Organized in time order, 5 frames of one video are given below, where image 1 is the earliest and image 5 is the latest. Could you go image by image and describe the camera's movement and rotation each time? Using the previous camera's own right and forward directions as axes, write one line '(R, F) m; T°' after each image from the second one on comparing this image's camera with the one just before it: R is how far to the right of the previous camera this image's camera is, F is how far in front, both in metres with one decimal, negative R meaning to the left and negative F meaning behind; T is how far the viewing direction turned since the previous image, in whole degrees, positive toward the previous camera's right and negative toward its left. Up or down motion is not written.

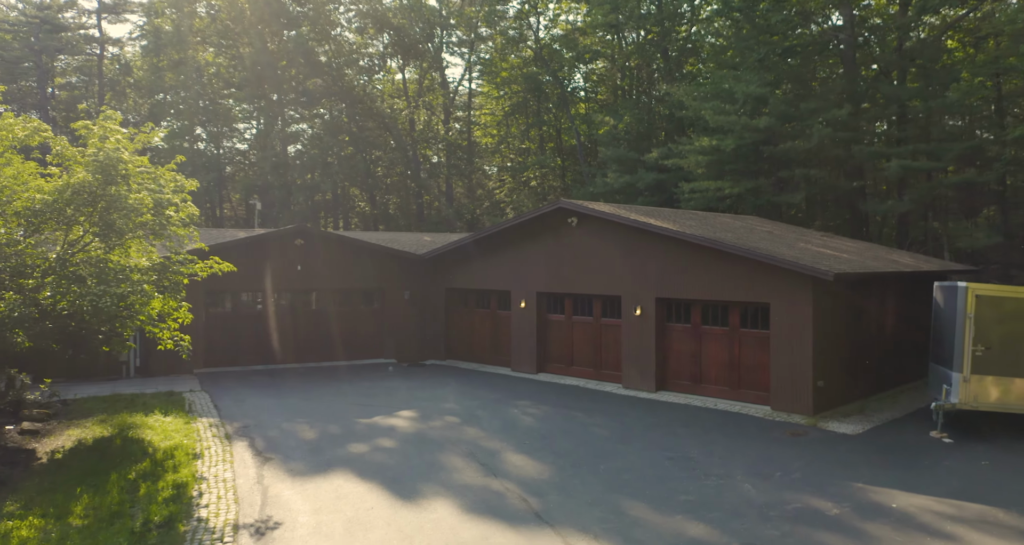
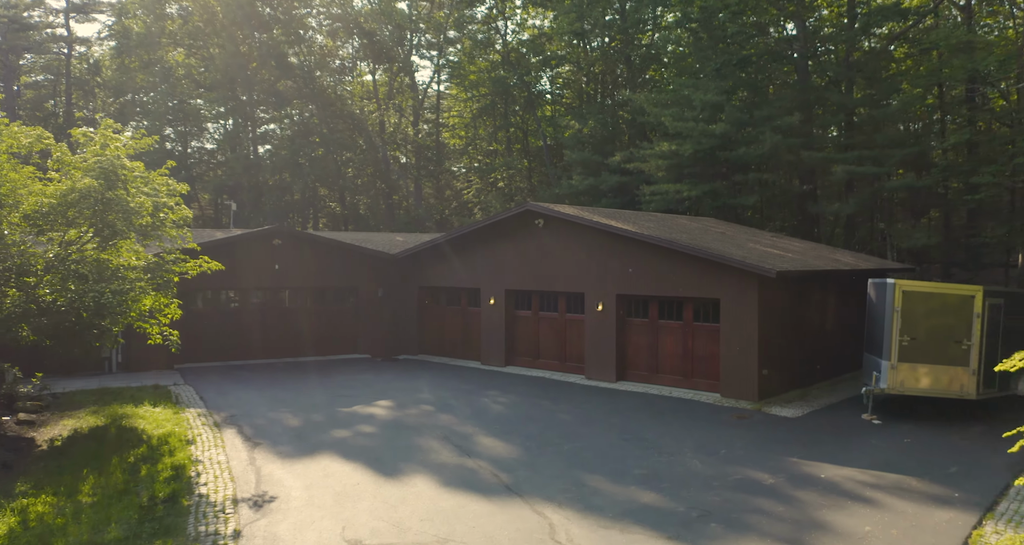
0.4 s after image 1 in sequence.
(-0.1, -1.0) m; +3°
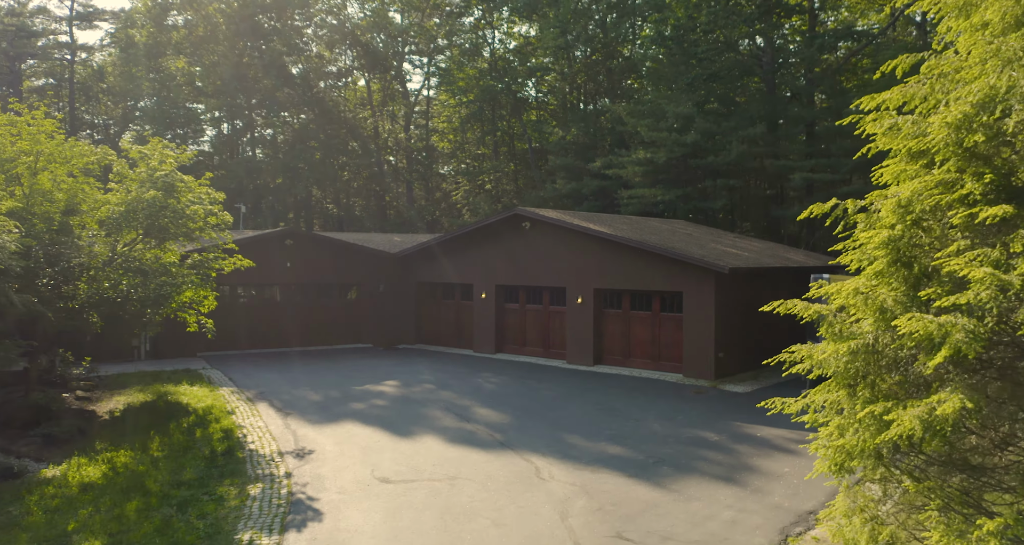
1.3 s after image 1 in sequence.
(-0.1, -2.1) m; +1°
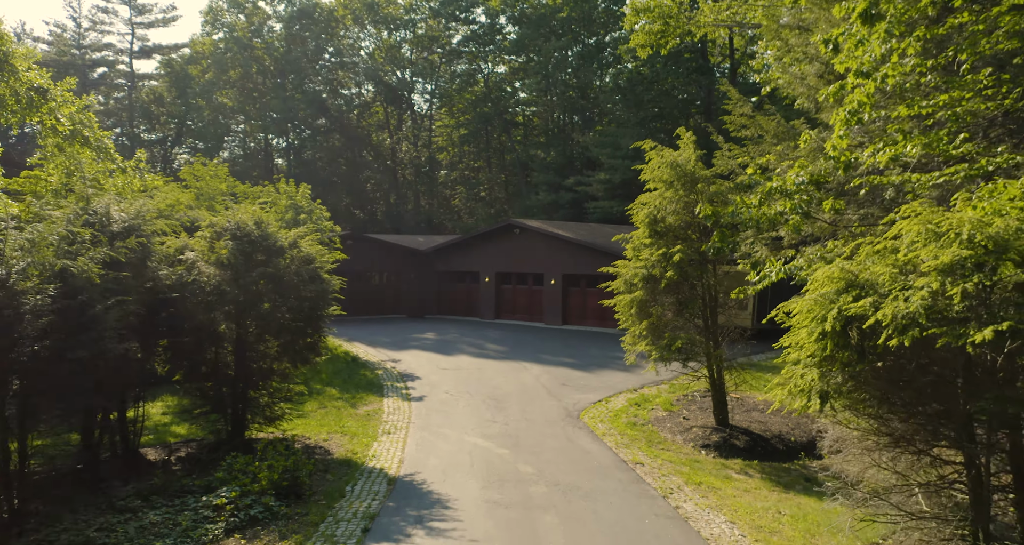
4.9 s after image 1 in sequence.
(-0.3, -8.8) m; +1°
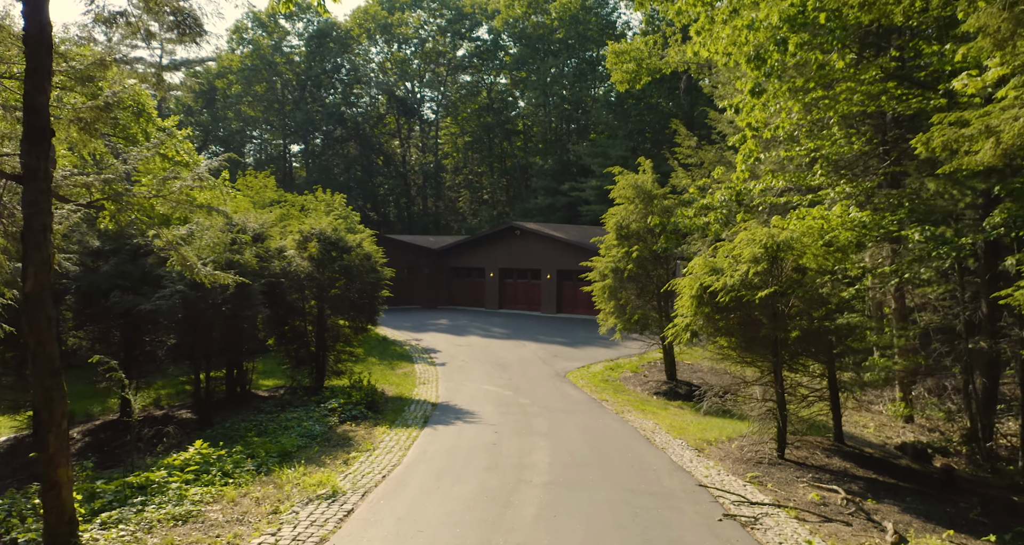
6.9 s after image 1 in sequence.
(-0.1, -4.3) m; 0°
